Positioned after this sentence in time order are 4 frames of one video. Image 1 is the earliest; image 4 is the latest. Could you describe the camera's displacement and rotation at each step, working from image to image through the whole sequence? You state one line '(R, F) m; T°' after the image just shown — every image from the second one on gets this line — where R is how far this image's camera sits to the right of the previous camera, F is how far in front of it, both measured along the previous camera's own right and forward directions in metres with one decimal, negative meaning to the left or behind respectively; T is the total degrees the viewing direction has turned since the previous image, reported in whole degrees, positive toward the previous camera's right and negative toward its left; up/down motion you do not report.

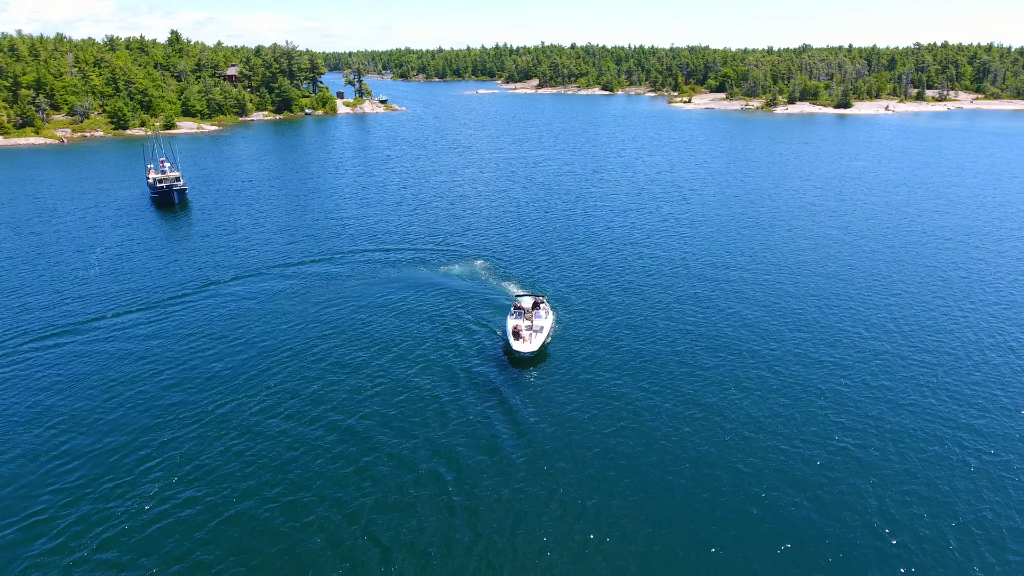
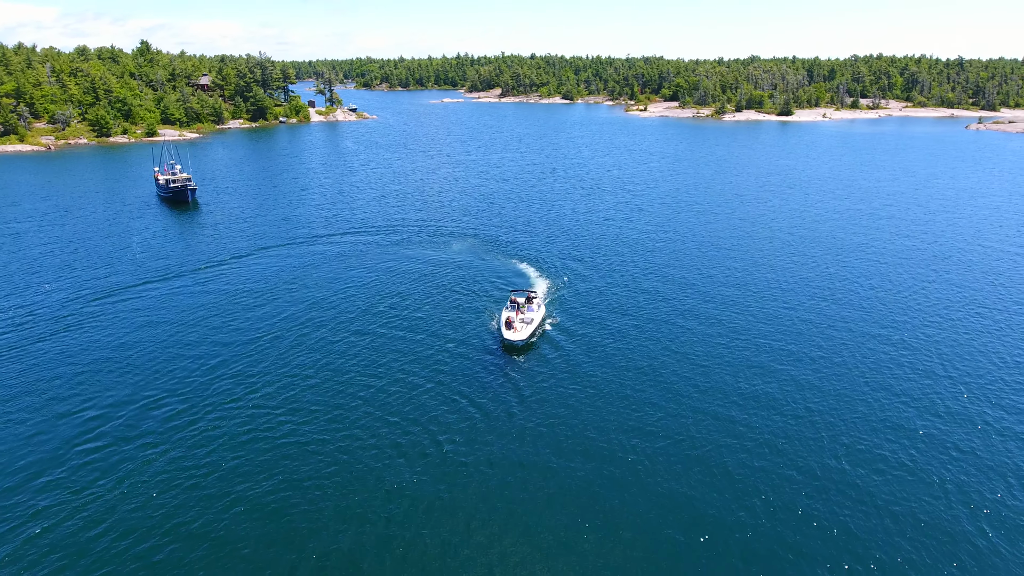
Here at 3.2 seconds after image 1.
(-0.4, -3.6) m; +3°
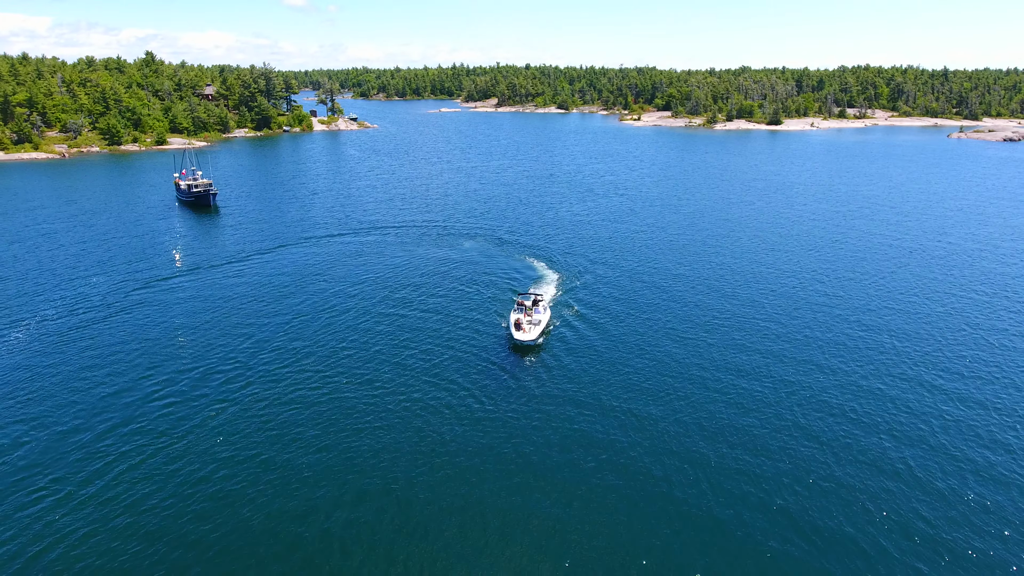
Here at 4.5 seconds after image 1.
(-0.2, -1.8) m; 0°
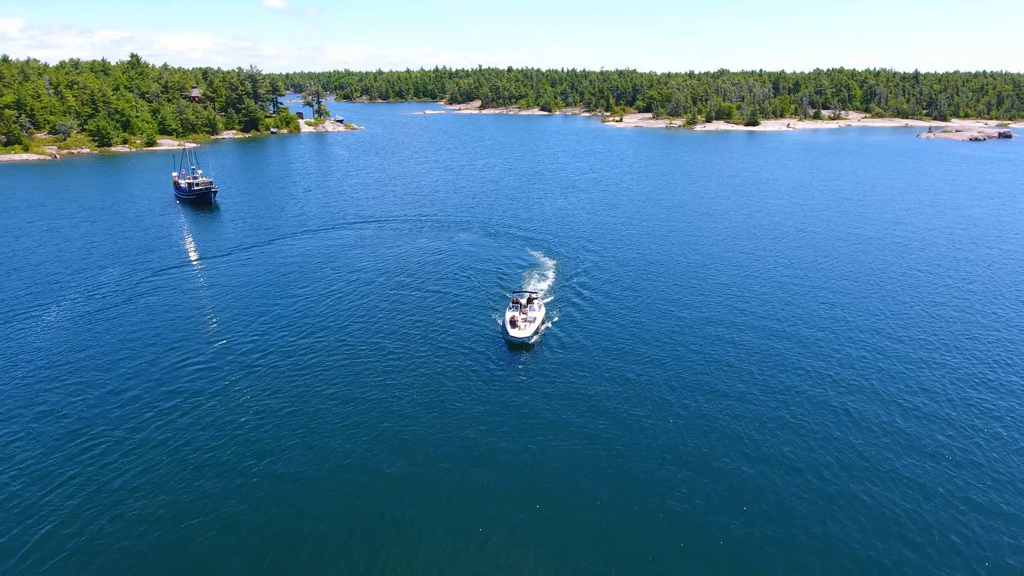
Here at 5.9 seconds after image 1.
(-0.3, -1.4) m; +1°
